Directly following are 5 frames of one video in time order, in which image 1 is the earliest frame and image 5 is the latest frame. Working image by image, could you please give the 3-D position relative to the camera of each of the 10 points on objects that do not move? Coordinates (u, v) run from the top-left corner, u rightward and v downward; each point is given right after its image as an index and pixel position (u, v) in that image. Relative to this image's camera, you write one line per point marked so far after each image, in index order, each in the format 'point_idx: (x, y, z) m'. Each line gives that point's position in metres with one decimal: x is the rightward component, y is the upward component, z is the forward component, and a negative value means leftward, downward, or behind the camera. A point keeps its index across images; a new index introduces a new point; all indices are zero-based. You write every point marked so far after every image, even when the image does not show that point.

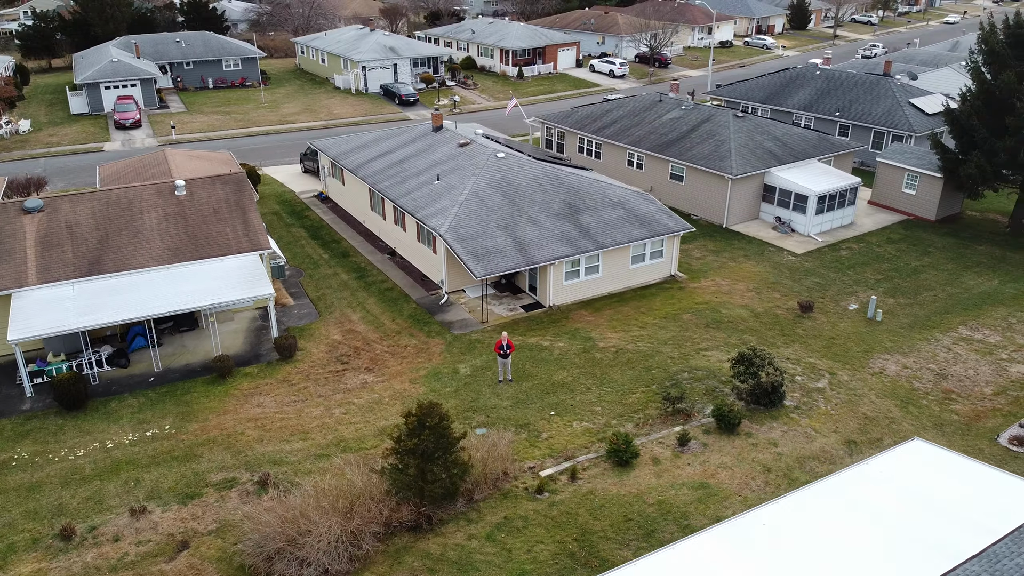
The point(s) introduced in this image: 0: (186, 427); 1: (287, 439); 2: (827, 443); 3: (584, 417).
0: (-7.8, -3.3, +19.6) m
1: (-5.2, -3.5, +19.2) m
2: (+7.1, -3.5, +18.6) m
3: (+1.7, -3.1, +19.9) m
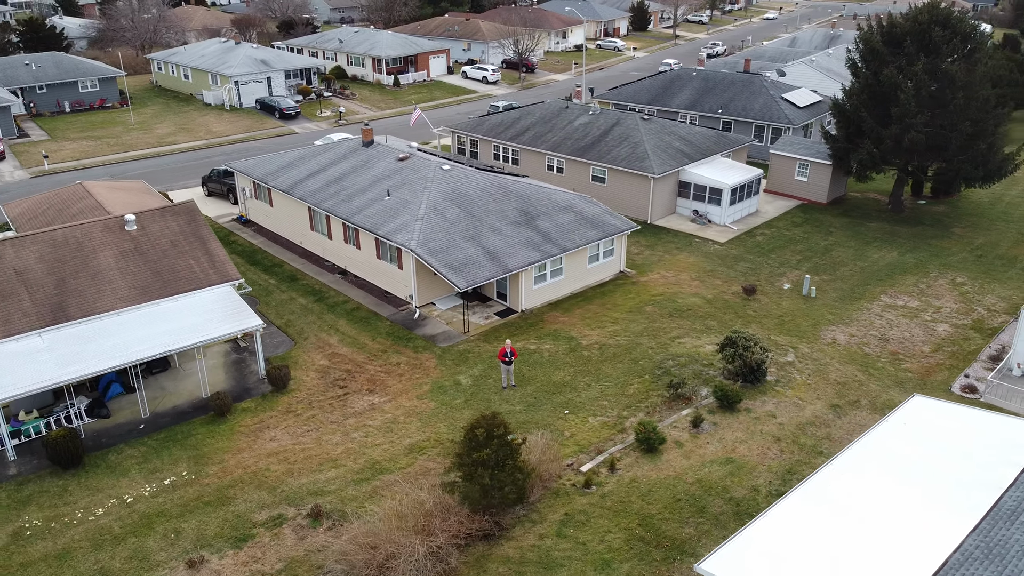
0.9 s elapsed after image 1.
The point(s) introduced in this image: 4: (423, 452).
0: (-7.1, -4.2, +19.0) m
1: (-4.5, -4.2, +19.0) m
2: (+7.7, -3.1, +20.8) m
3: (+2.2, -3.2, +21.0) m
4: (-2.1, -3.9, +19.5) m
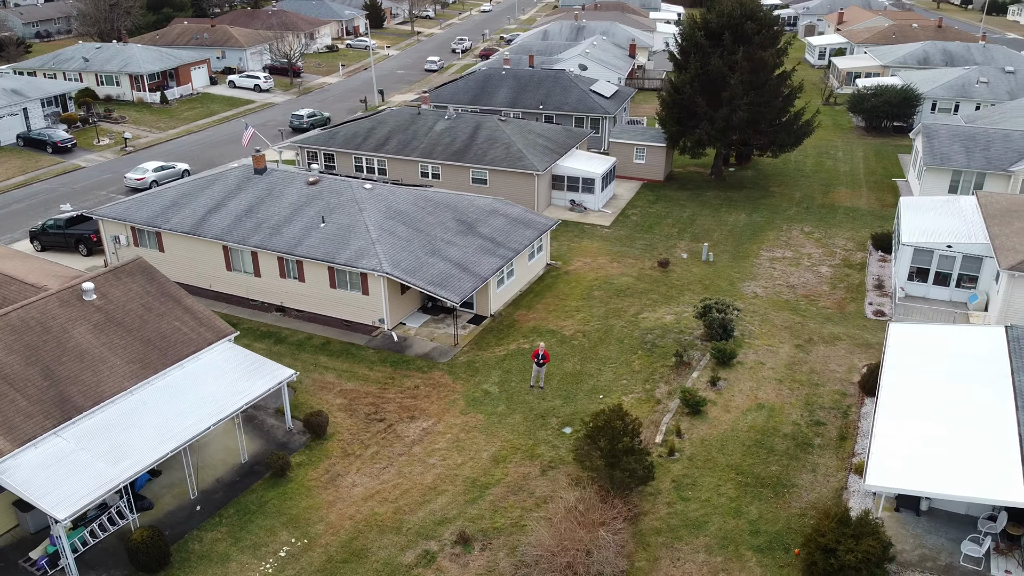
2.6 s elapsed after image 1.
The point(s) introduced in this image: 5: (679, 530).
0: (-4.4, -5.4, +18.2) m
1: (-2.0, -4.9, +19.1) m
2: (+8.4, -1.9, +25.1) m
3: (+3.2, -2.9, +23.3) m
4: (-0.1, -4.3, +20.4) m
5: (+3.6, -5.3, +17.9) m
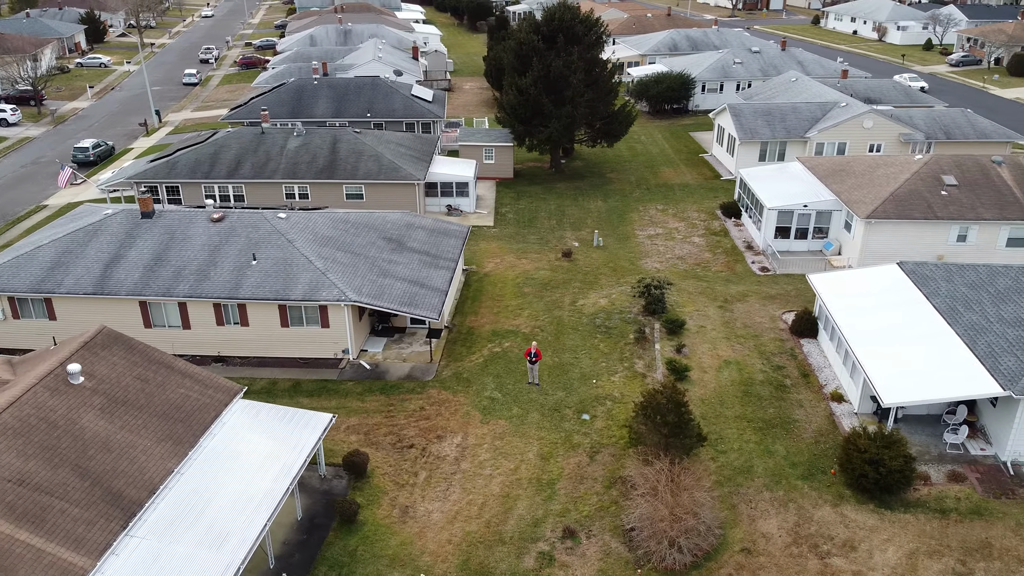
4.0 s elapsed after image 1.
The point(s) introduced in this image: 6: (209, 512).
0: (-2.0, -6.1, +18.1) m
1: (-0.1, -5.3, +19.8) m
2: (+7.1, -0.9, +28.8) m
3: (+3.0, -2.6, +25.5) m
4: (+1.2, -4.4, +21.7) m
5: (+5.6, -4.8, +20.6) m
6: (-6.3, -4.6, +17.0) m
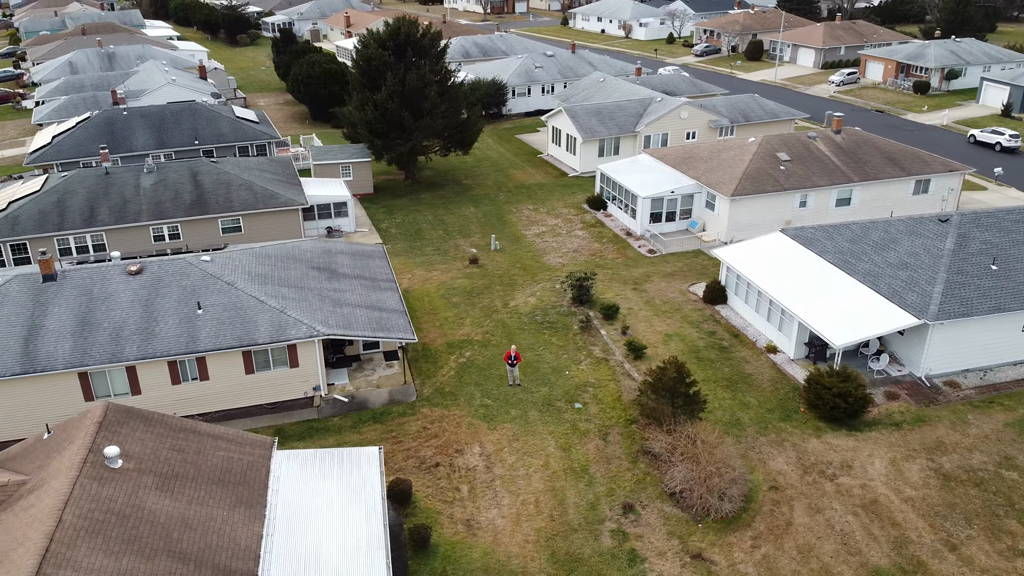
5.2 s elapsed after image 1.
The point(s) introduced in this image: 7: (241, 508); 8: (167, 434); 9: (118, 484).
0: (+0.1, -6.5, +19.0) m
1: (+1.2, -5.5, +21.1) m
2: (+4.6, -0.3, +31.8) m
3: (+2.1, -2.5, +27.4) m
4: (+1.7, -4.4, +23.2) m
5: (+6.3, -4.1, +23.6) m
6: (-3.8, -5.5, +16.5) m
7: (-5.7, -4.6, +17.3) m
8: (-7.7, -3.3, +18.5) m
9: (-7.9, -3.9, +16.6) m
